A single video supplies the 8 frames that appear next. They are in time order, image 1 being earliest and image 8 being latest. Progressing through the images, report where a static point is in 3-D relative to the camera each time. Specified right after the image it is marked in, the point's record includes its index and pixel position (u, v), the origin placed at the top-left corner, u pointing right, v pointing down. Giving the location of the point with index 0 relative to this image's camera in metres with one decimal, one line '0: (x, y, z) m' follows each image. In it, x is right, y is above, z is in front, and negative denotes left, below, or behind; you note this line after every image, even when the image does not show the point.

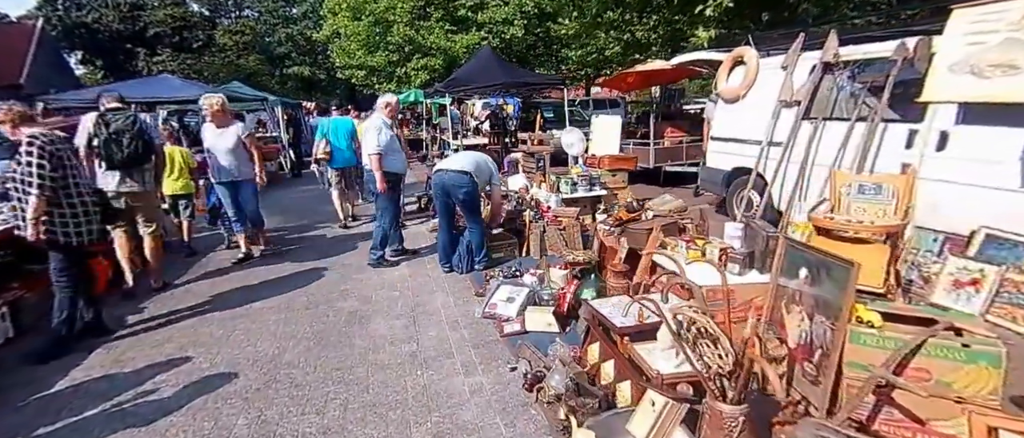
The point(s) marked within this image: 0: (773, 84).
0: (+3.0, +1.5, +4.8) m
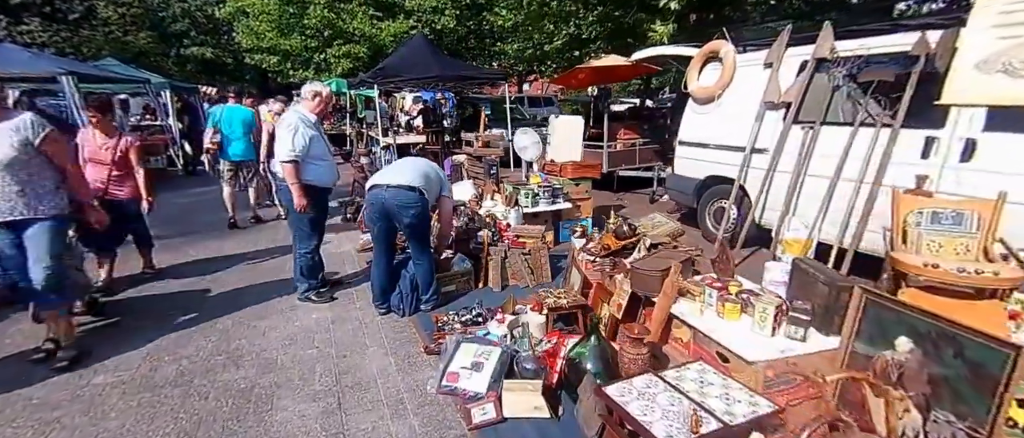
0: (+2.5, +1.4, +4.3) m
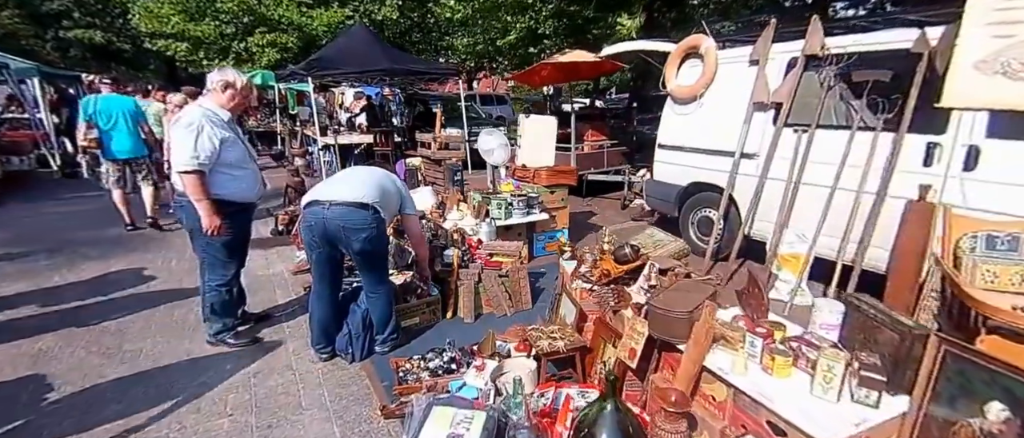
0: (+2.2, +1.3, +4.0) m
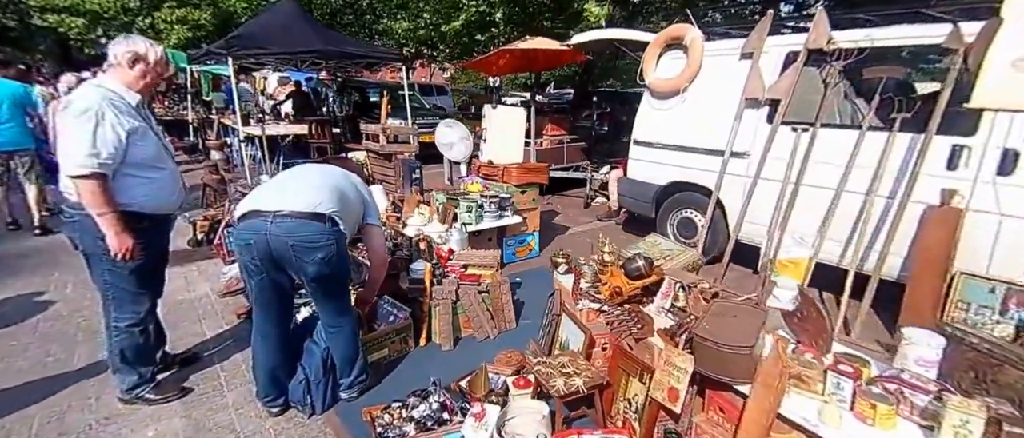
0: (+1.9, +1.3, +3.8) m
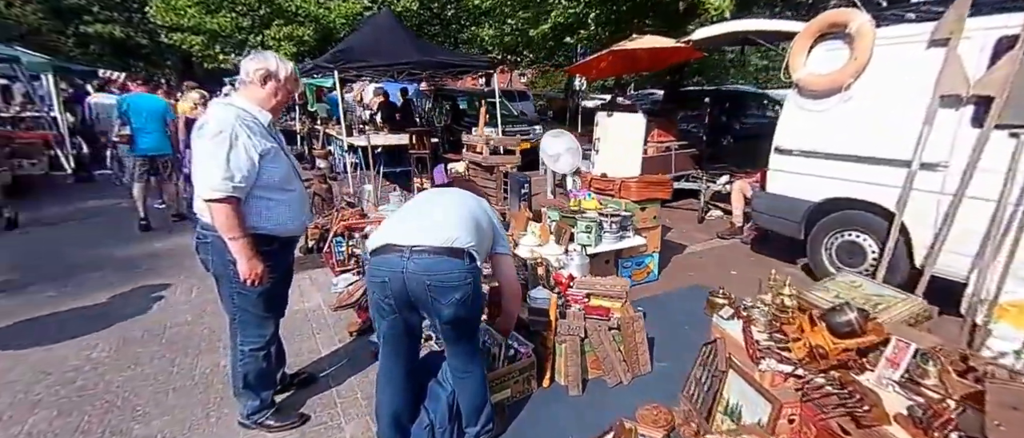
0: (+2.9, +1.1, +3.1) m
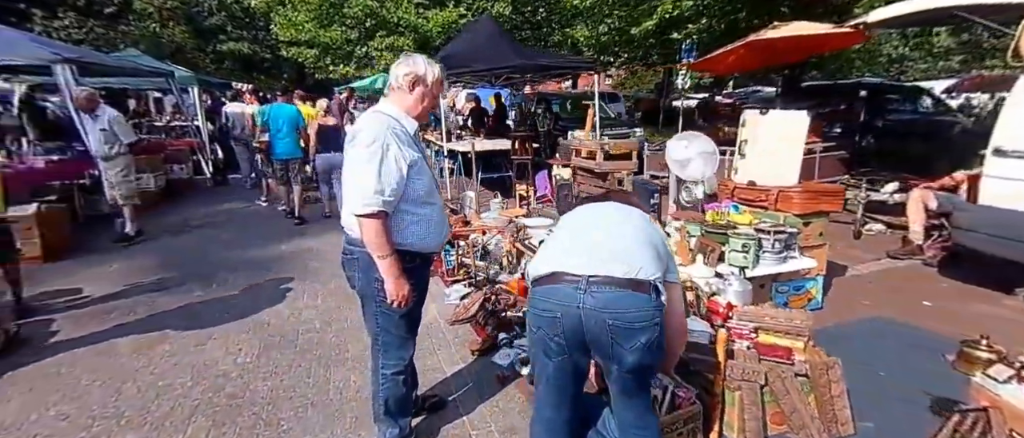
0: (+3.7, +0.9, +2.2) m
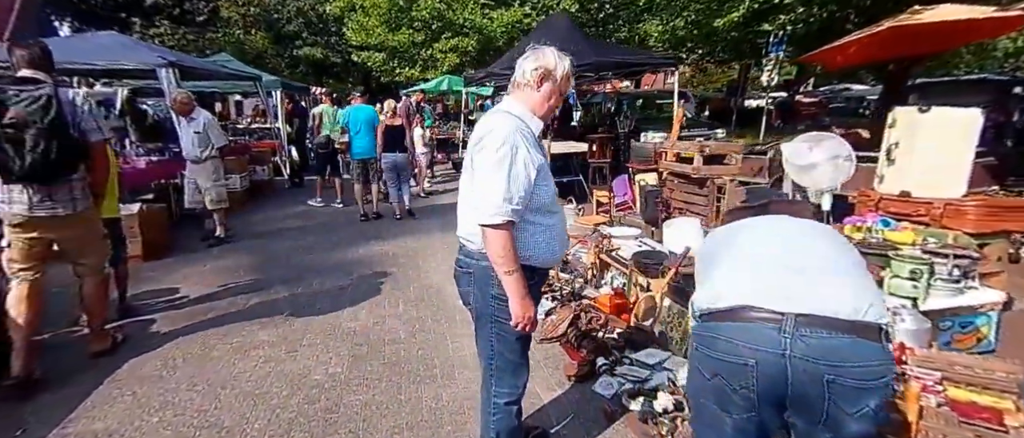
0: (+4.3, +0.8, +1.4) m
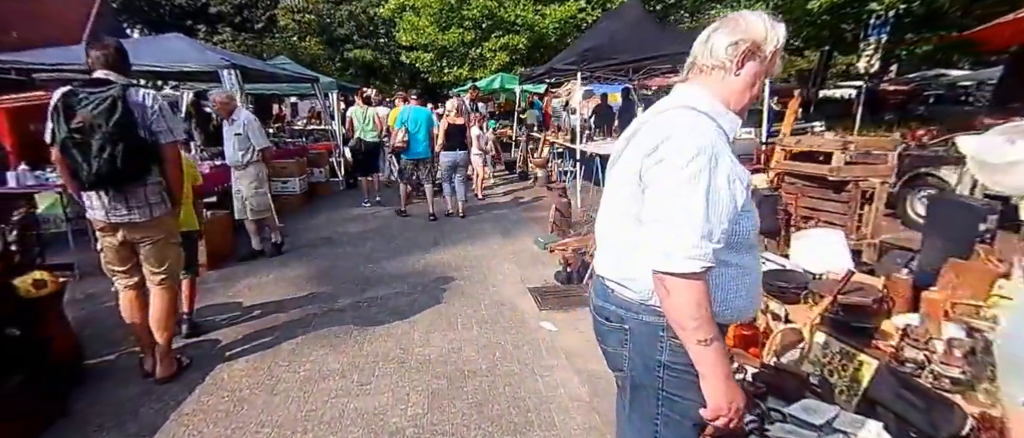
0: (+4.8, +0.7, +0.5) m
